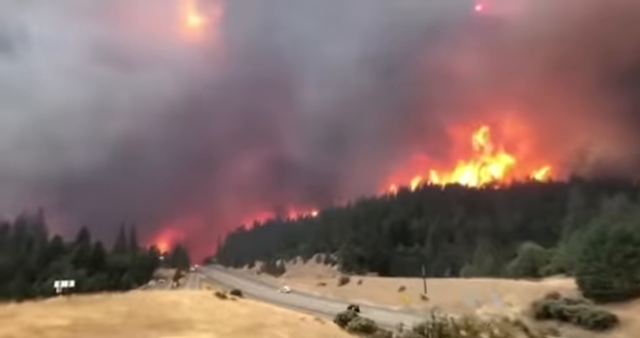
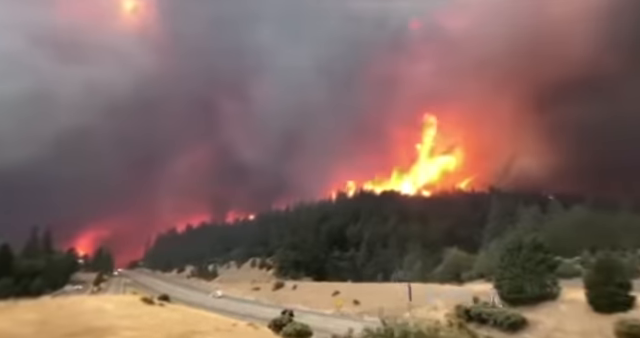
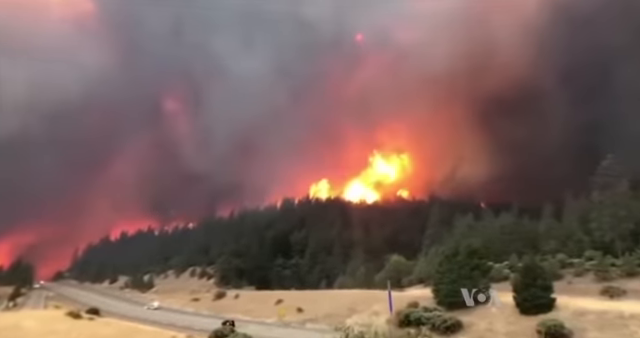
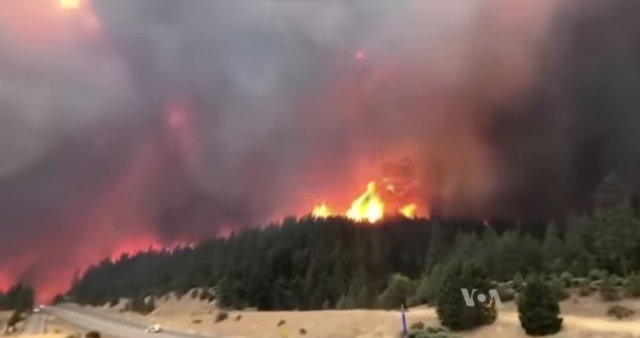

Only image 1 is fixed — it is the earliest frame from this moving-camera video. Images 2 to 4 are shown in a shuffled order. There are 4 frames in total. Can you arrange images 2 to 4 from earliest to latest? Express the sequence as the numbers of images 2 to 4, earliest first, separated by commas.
2, 3, 4
